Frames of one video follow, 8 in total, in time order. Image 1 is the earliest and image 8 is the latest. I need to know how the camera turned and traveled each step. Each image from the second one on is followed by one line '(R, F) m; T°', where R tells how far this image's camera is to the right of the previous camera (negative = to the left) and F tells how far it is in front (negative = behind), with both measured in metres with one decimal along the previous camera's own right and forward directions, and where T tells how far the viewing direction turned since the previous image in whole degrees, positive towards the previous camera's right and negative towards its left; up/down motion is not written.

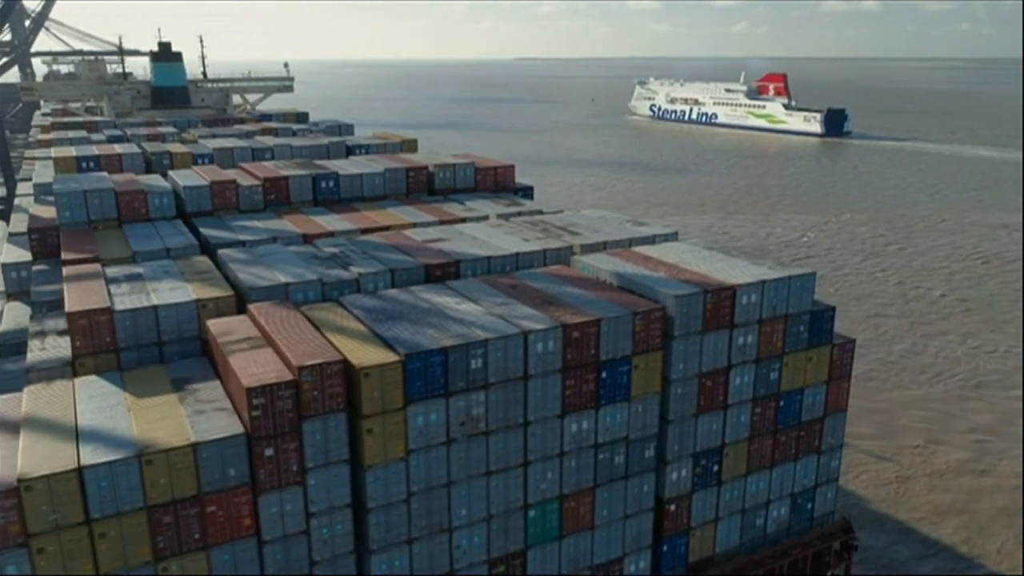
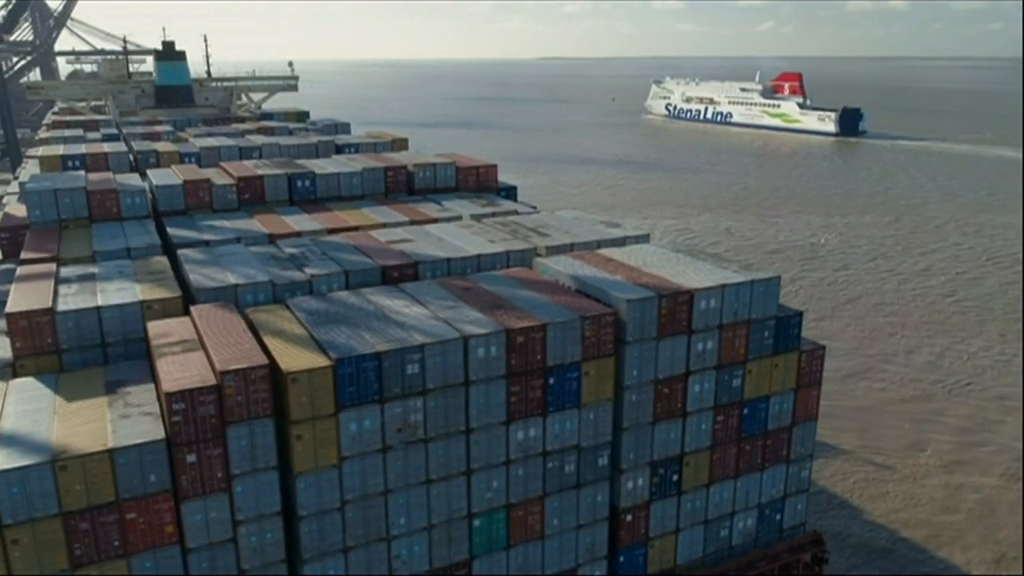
(+1.7, +0.5) m; -2°
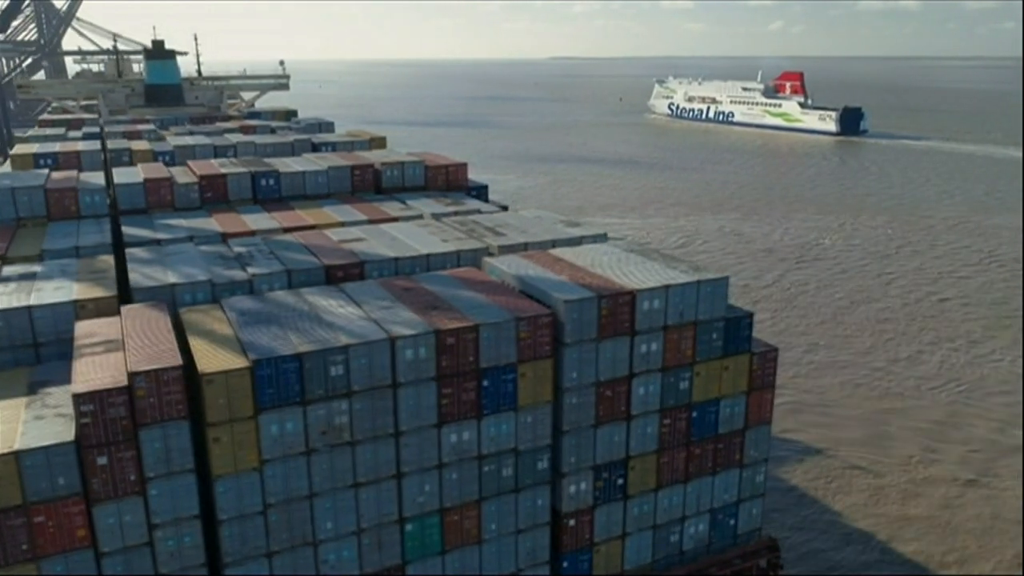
(+1.6, +0.4) m; -1°
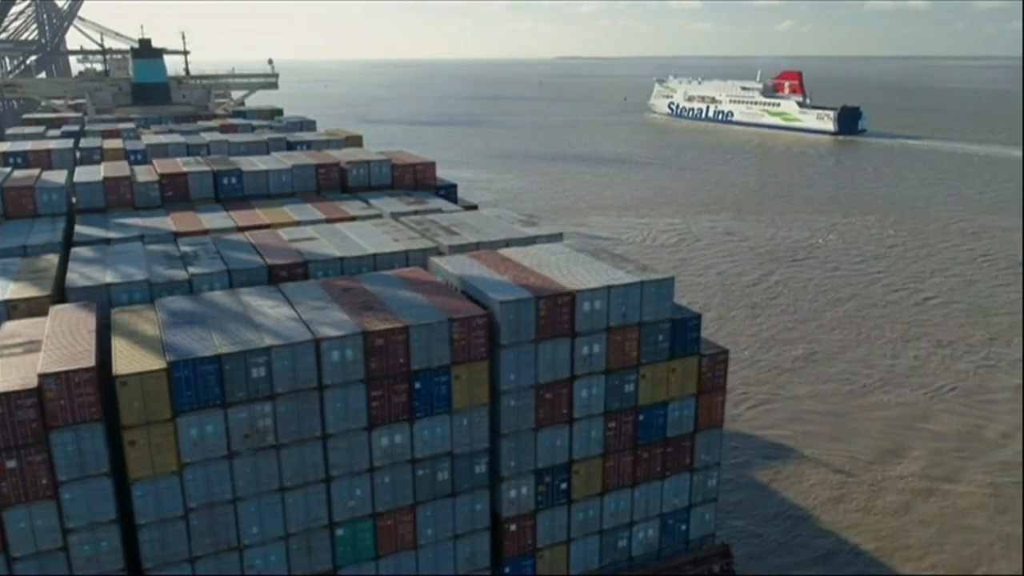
(+1.5, +0.4) m; 0°
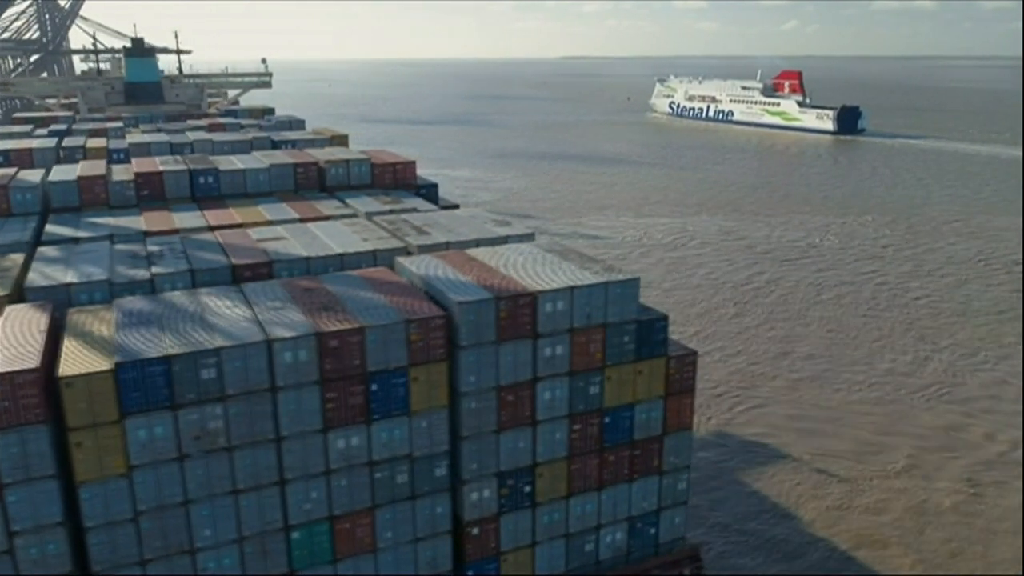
(+1.0, +0.2) m; 0°
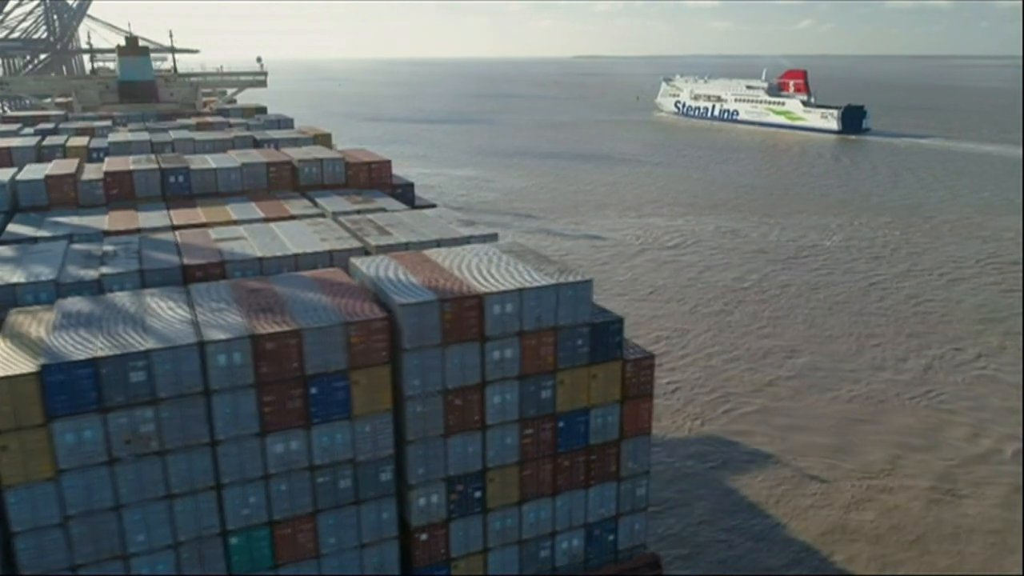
(+1.4, +0.4) m; -1°
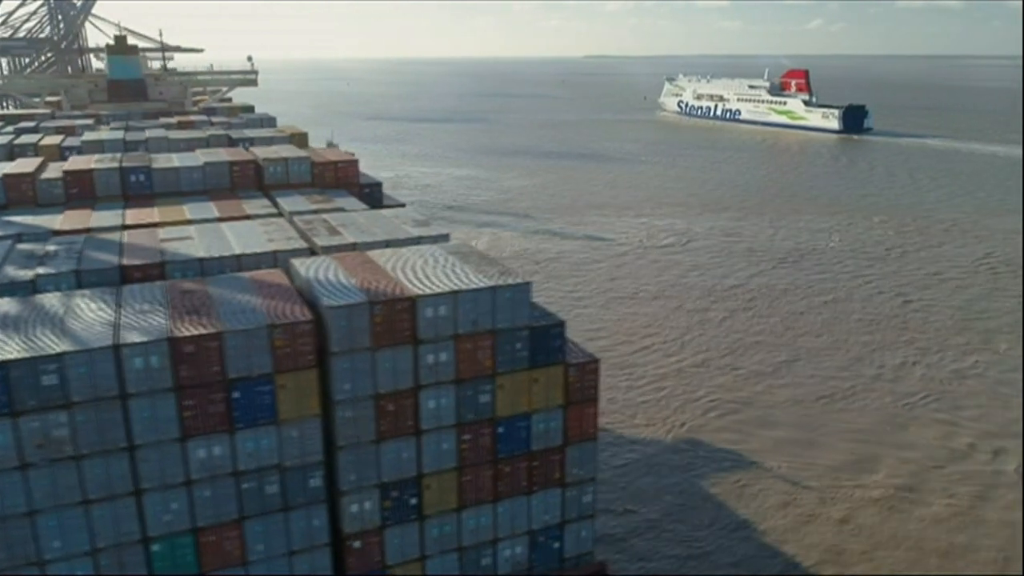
(+1.6, +0.4) m; -1°
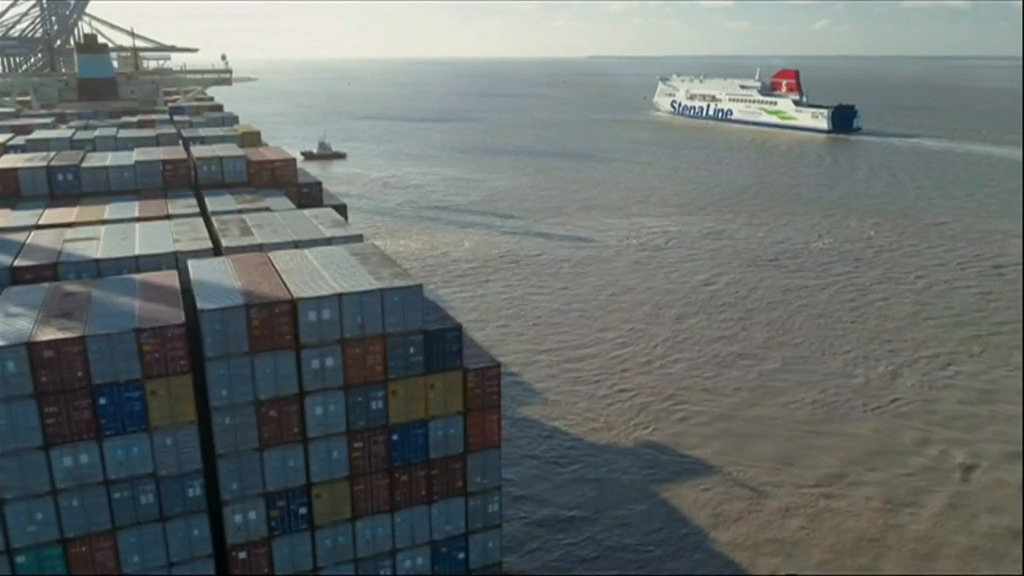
(+2.4, +0.6) m; 0°
